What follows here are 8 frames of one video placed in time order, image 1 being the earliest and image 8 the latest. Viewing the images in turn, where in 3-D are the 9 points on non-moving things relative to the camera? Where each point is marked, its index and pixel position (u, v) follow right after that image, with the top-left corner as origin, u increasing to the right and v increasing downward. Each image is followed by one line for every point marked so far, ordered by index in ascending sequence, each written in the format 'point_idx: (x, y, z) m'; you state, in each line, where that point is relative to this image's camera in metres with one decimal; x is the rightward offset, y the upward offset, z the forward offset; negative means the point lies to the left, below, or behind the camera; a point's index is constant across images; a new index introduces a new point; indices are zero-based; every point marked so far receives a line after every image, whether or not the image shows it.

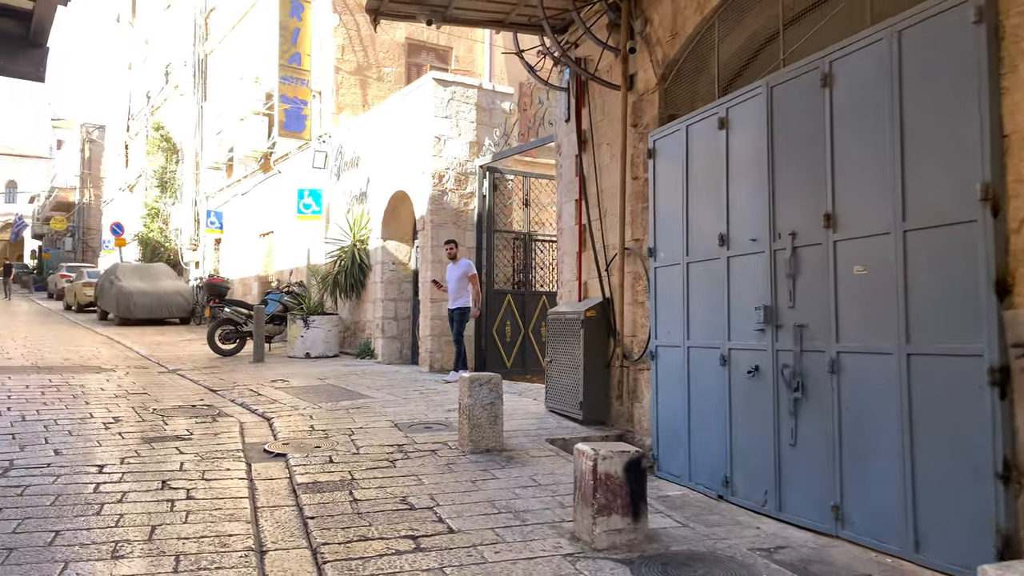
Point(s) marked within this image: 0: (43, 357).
0: (-6.1, -0.9, +10.5) m
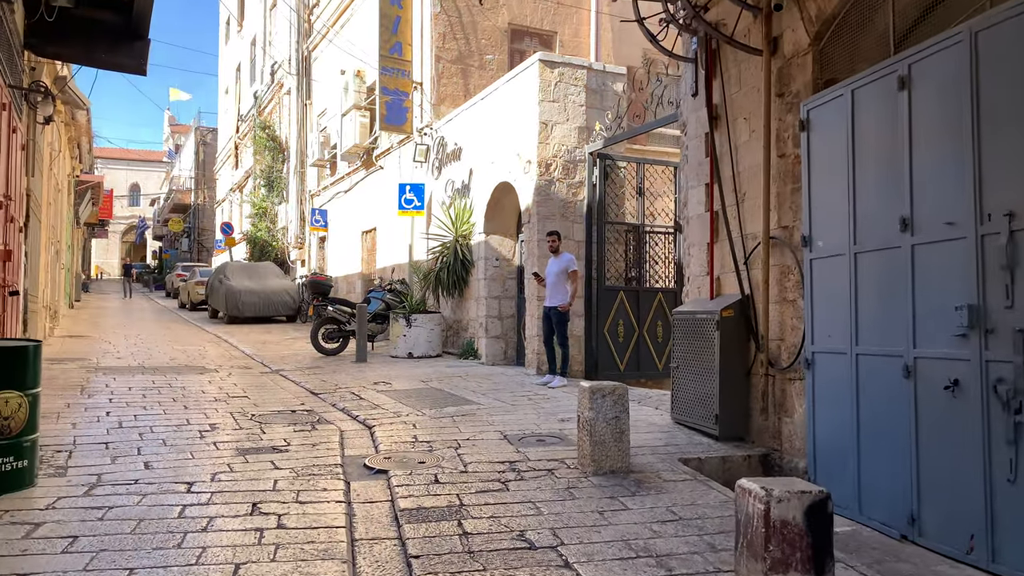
0: (-4.7, -0.9, +10.4) m
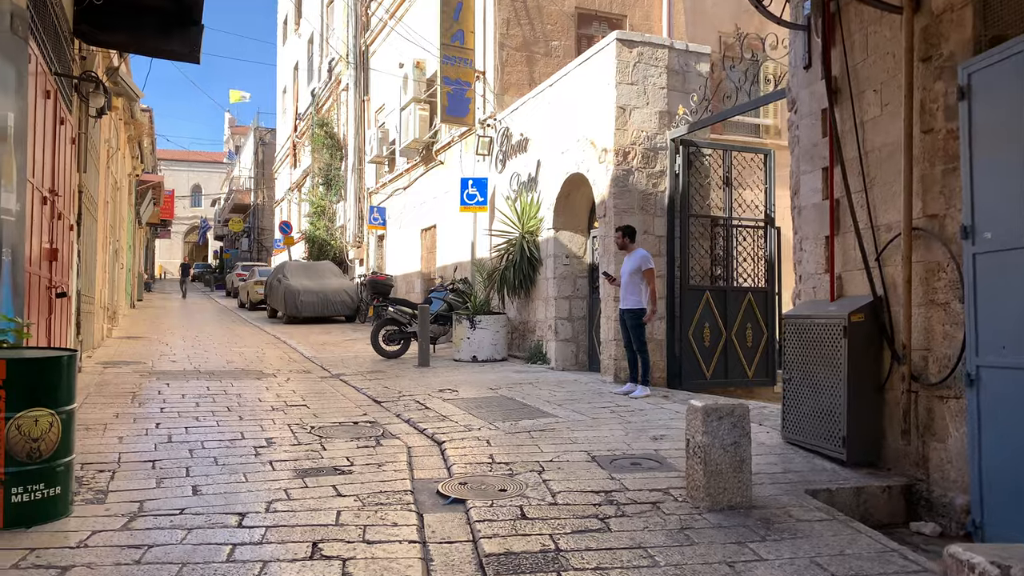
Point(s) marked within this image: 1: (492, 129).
0: (-3.8, -0.9, +10.0) m
1: (-0.3, +2.4, +12.0) m
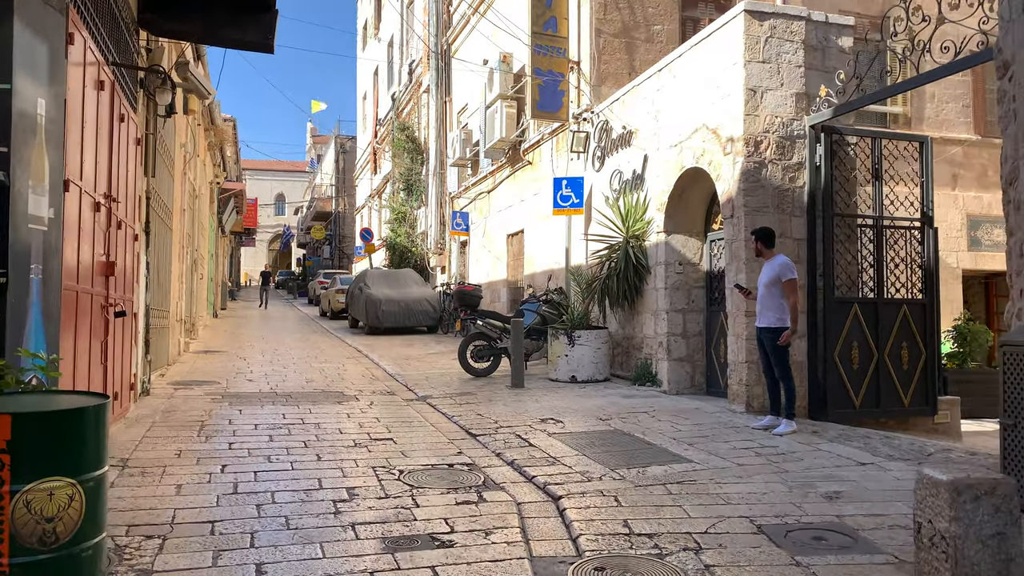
0: (-2.6, -1.1, +9.3) m
1: (+1.0, +2.2, +10.9) m
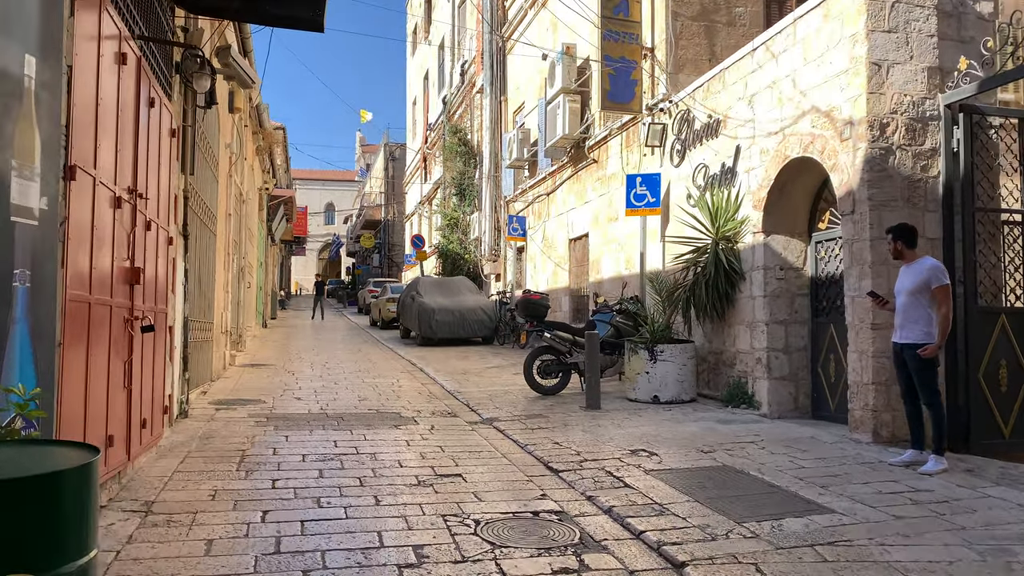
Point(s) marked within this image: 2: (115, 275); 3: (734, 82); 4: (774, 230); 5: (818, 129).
0: (-1.8, -1.2, +8.5) m
1: (+1.9, +2.1, +9.9) m
2: (-2.2, +0.1, +4.4) m
3: (+2.2, +2.1, +8.2) m
4: (+2.5, +0.5, +7.6) m
5: (+2.5, +1.3, +6.7) m
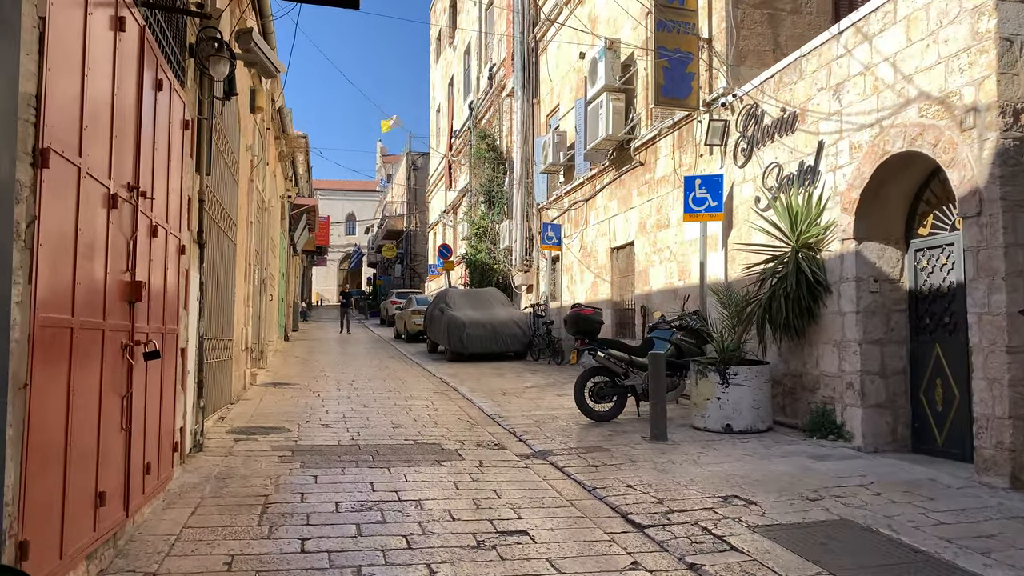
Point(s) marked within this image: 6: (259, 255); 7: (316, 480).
0: (-1.4, -1.3, +7.6) m
1: (+2.4, +2.0, +9.0) m
2: (-1.8, 0.0, +3.6) m
3: (+2.7, +2.0, +7.2) m
4: (+2.9, +0.4, +6.6) m
5: (+3.0, +1.2, +5.7) m
6: (-3.7, +0.5, +11.8) m
7: (-1.3, -1.3, +5.2) m
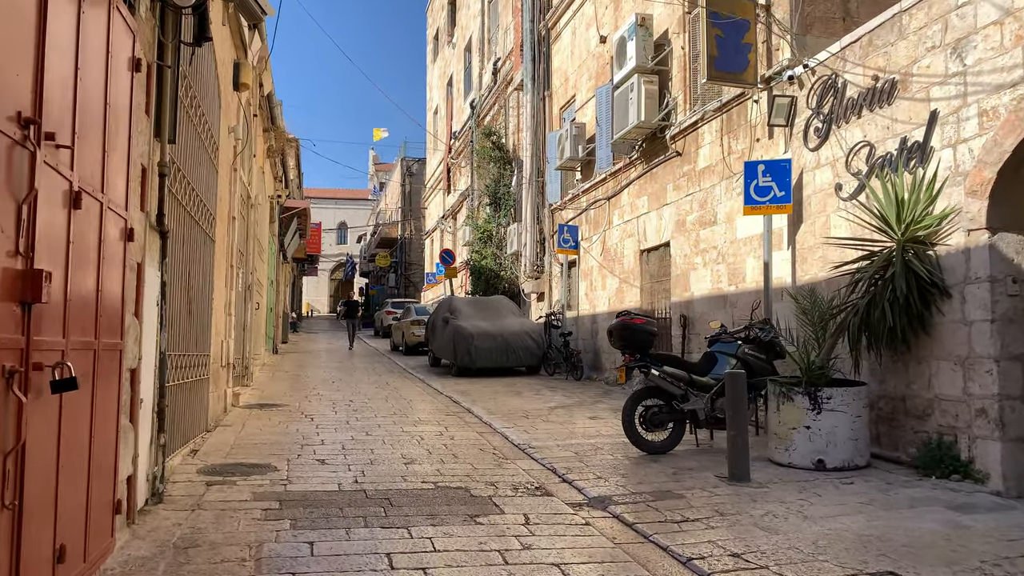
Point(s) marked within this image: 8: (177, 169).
0: (-1.1, -1.3, +6.2) m
1: (+2.7, +1.9, +7.7) m
2: (-1.5, 0.0, +2.2) m
3: (+3.0, +2.0, +5.9) m
4: (+3.3, +0.4, +5.3) m
5: (+3.3, +1.2, +4.4) m
6: (-3.5, +0.4, +10.4) m
7: (-1.0, -1.2, +3.8) m
8: (-2.2, +0.8, +5.3) m
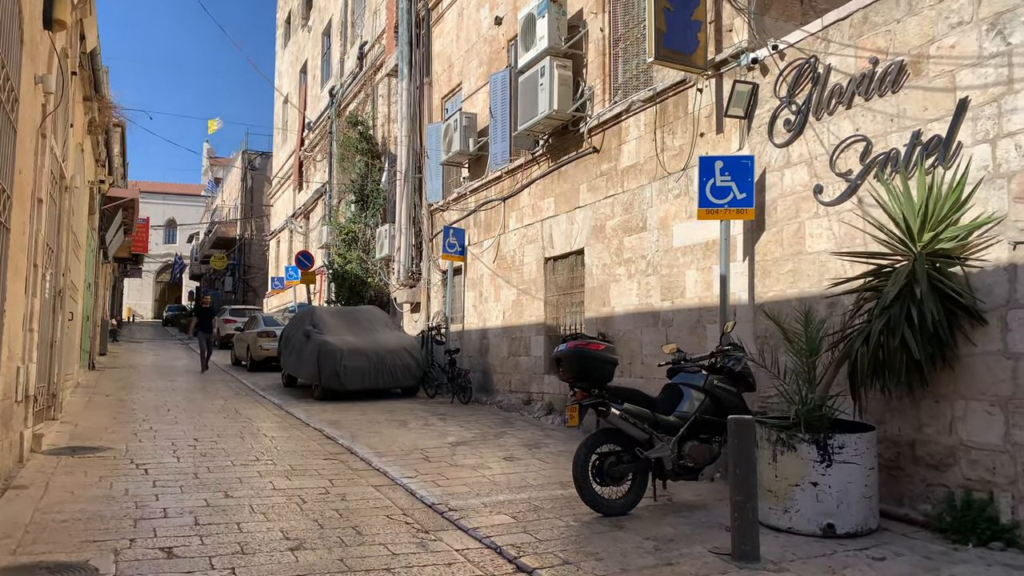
0: (-1.4, -1.4, +4.4) m
1: (+2.0, +1.8, +6.6) m
2: (-1.0, 0.0, +0.4) m
3: (+2.7, +1.8, +5.0) m
4: (+3.0, +0.3, +4.4) m
5: (+3.2, +1.1, +3.5) m
6: (-4.6, +0.3, +8.1) m
7: (-0.9, -1.3, +2.1) m
8: (-2.4, +0.7, +3.3) m
